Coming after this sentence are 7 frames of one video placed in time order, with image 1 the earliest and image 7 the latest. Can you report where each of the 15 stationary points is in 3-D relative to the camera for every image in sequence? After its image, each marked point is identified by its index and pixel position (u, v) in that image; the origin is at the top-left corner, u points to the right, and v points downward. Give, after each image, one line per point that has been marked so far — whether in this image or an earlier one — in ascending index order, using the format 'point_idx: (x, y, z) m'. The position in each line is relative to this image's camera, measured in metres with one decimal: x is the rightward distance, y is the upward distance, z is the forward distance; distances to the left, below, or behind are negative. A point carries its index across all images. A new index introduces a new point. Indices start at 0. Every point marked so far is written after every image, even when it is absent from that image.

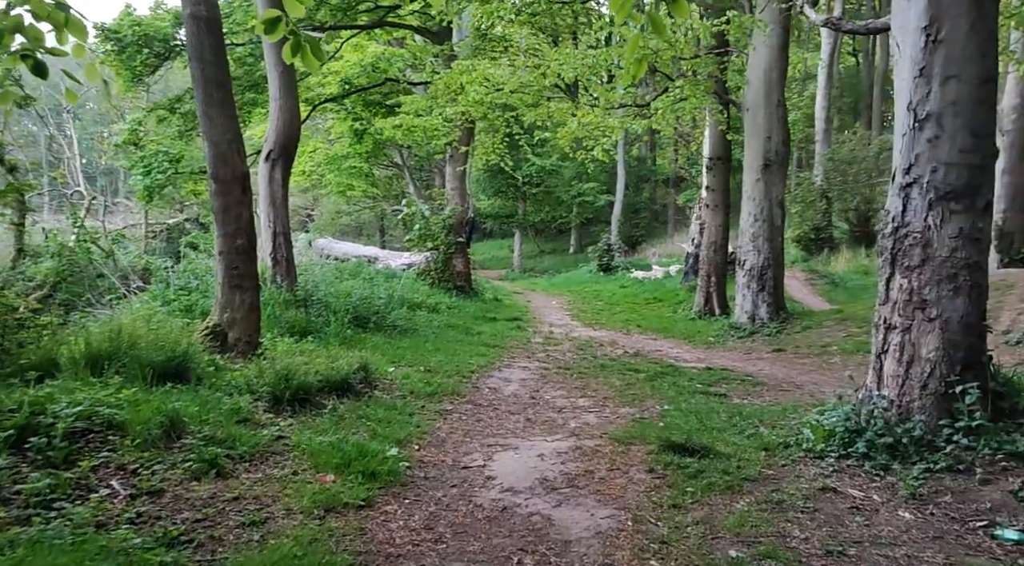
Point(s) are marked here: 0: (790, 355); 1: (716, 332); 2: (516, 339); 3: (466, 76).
0: (+3.7, -1.0, +12.6) m
1: (+3.3, -0.8, +15.1) m
2: (+0.1, -0.8, +14.0) m
3: (-0.8, +3.7, +16.6) m
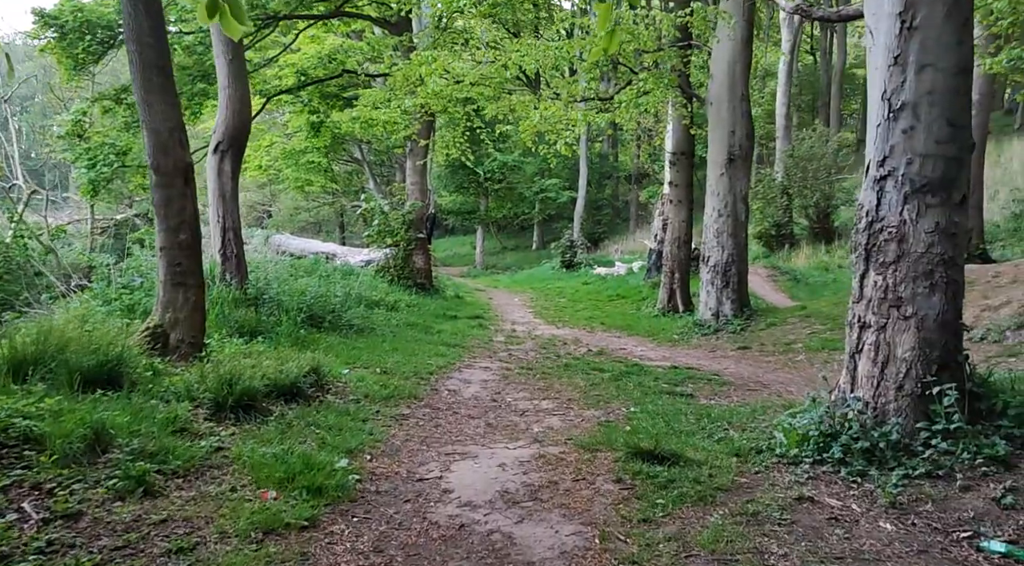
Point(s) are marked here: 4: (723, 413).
0: (+3.2, -0.9, +12.4) m
1: (+2.7, -0.7, +14.9) m
2: (-0.5, -0.8, +13.6) m
3: (-1.5, +3.7, +16.2) m
4: (+1.7, -1.1, +7.9) m
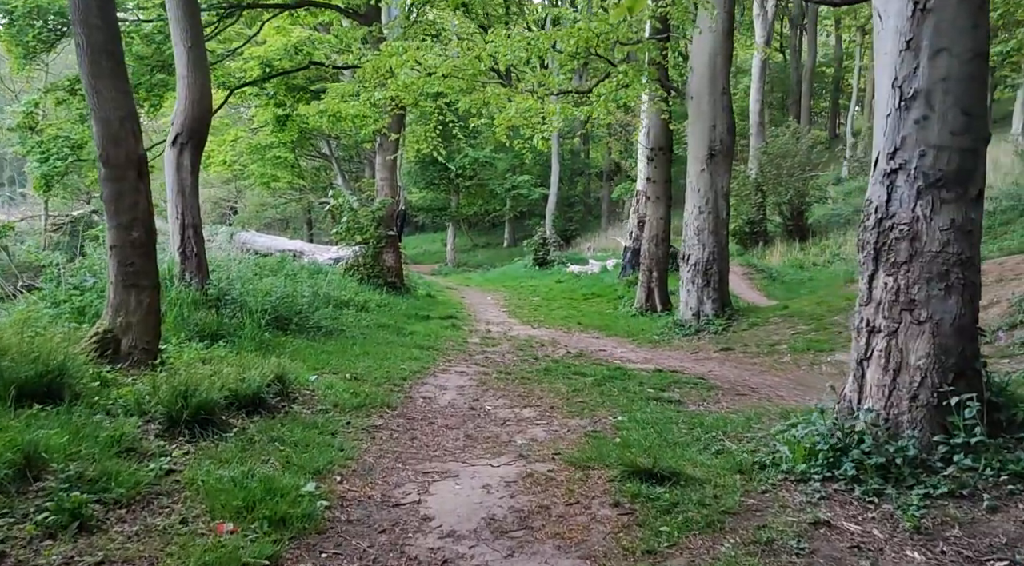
0: (+2.9, -0.9, +12.0) m
1: (+2.3, -0.7, +14.5) m
2: (-0.8, -0.8, +13.1) m
3: (-1.9, +3.7, +15.6) m
4: (+1.6, -1.1, +7.4) m
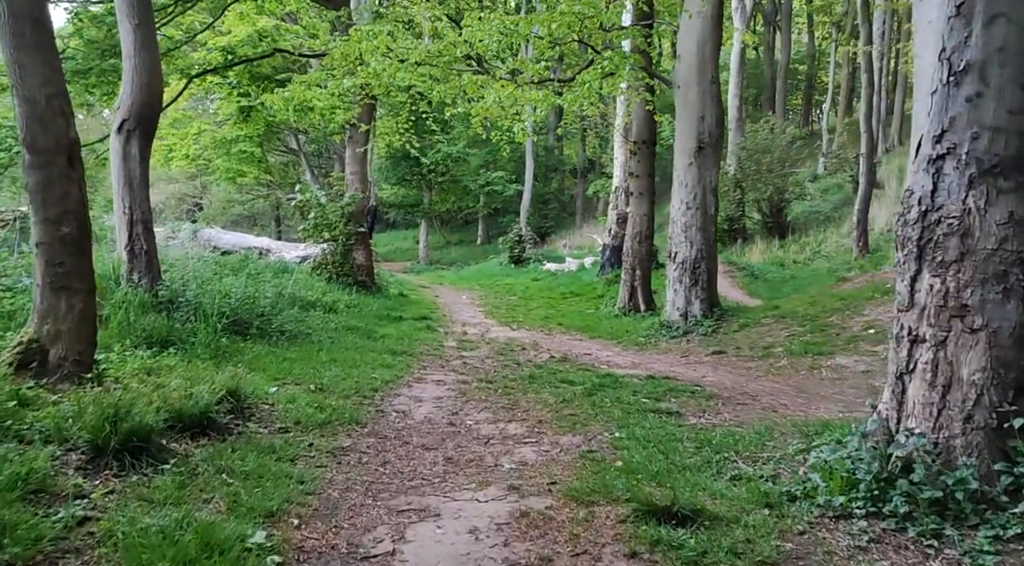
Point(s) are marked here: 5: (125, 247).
0: (+2.6, -0.9, +11.3) m
1: (+1.9, -0.7, +13.7) m
2: (-1.1, -0.8, +12.2) m
3: (-2.3, +3.7, +14.7) m
4: (+1.5, -1.1, +6.7) m
5: (-4.1, +0.4, +10.0) m
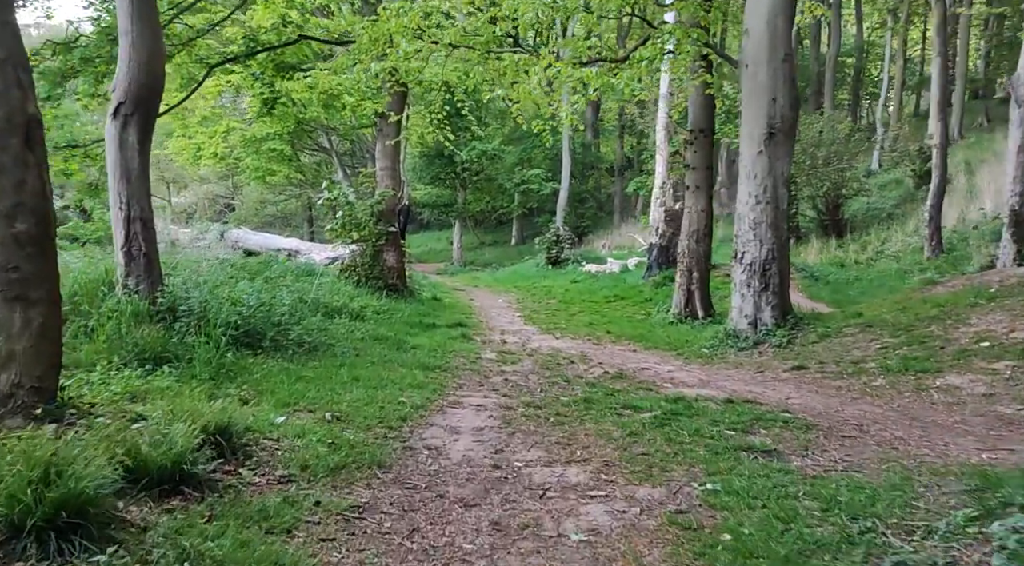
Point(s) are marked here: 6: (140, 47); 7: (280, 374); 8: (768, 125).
0: (+3.1, -0.9, +9.8) m
1: (+2.5, -0.8, +12.2) m
2: (-0.6, -0.8, +10.9) m
3: (-1.6, +3.7, +13.4) m
4: (+1.8, -1.1, +5.2) m
5: (-3.6, +0.3, +8.7) m
6: (-3.4, +2.1, +8.5) m
7: (-1.9, -0.8, +7.8) m
8: (+3.2, +2.0, +11.8) m
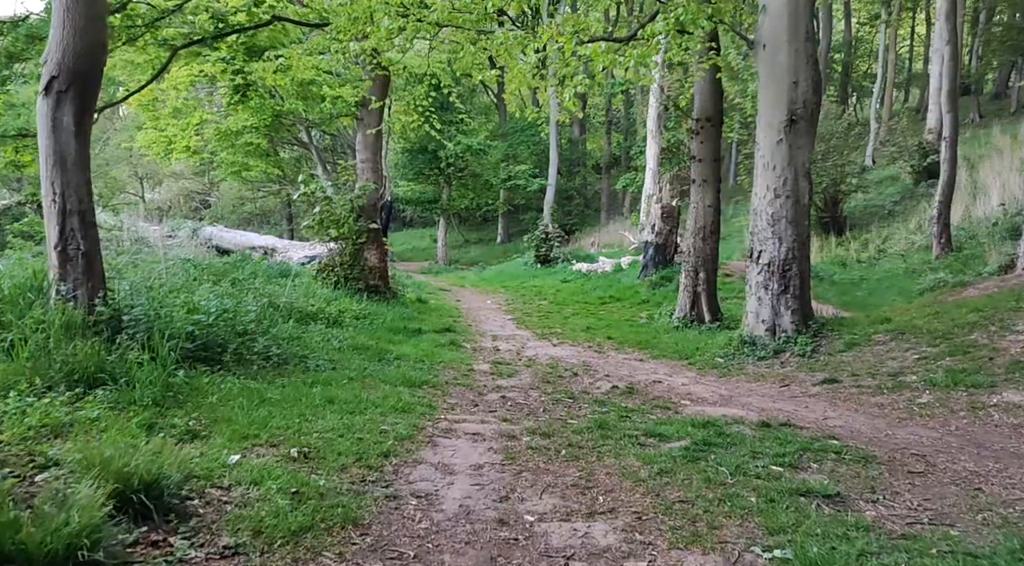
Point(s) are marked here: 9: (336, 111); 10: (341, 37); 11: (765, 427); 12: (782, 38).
0: (+3.1, -1.0, +8.7) m
1: (+2.5, -0.8, +11.1) m
2: (-0.6, -0.9, +9.7) m
3: (-1.7, +3.7, +12.2) m
4: (+1.9, -1.2, +4.1) m
5: (-3.6, +0.3, +7.5) m
6: (-3.4, +2.1, +7.3) m
7: (-1.9, -0.8, +6.6) m
8: (+3.1, +1.9, +10.7) m
9: (-3.7, +3.6, +20.0) m
10: (-2.4, +3.4, +13.4) m
11: (+1.9, -1.0, +6.9) m
12: (+3.1, +2.8, +10.6) m
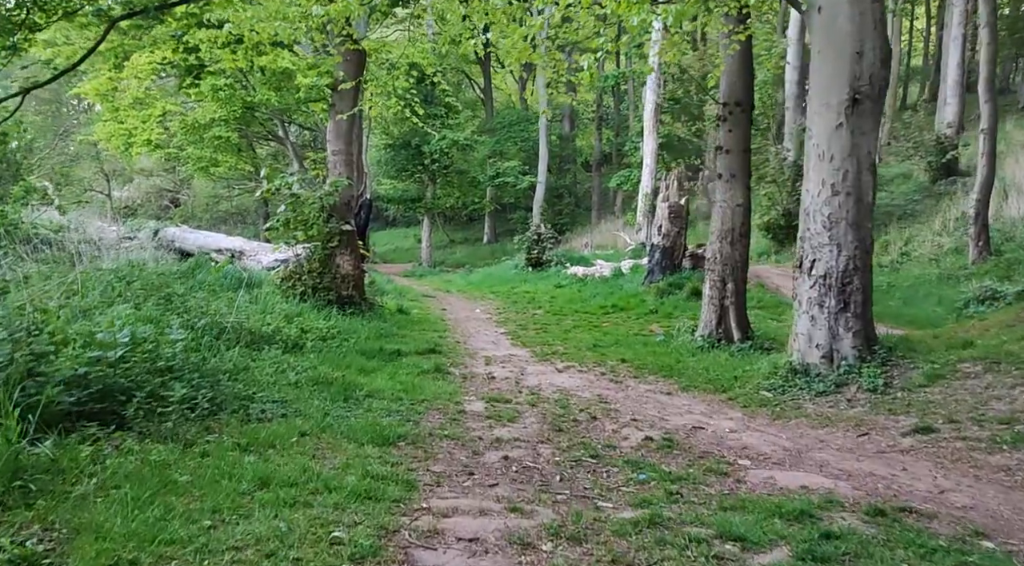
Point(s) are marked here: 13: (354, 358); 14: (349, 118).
0: (+3.1, -1.1, +6.7) m
1: (+2.5, -0.9, +9.1) m
2: (-0.6, -1.0, +7.7) m
3: (-1.8, +3.5, +10.1) m
4: (+2.0, -1.3, +2.1) m
5: (-3.6, +0.1, +5.4) m
6: (-3.3, +1.9, +5.2) m
7: (-1.8, -0.9, +4.6) m
8: (+3.1, +1.8, +8.7) m
9: (-3.8, +3.5, +17.9) m
10: (-2.5, +3.3, +11.4) m
11: (+1.9, -1.2, +4.9) m
12: (+3.0, +2.6, +8.6) m
13: (-1.5, -0.8, +9.3) m
14: (-2.2, +2.2, +12.9) m
